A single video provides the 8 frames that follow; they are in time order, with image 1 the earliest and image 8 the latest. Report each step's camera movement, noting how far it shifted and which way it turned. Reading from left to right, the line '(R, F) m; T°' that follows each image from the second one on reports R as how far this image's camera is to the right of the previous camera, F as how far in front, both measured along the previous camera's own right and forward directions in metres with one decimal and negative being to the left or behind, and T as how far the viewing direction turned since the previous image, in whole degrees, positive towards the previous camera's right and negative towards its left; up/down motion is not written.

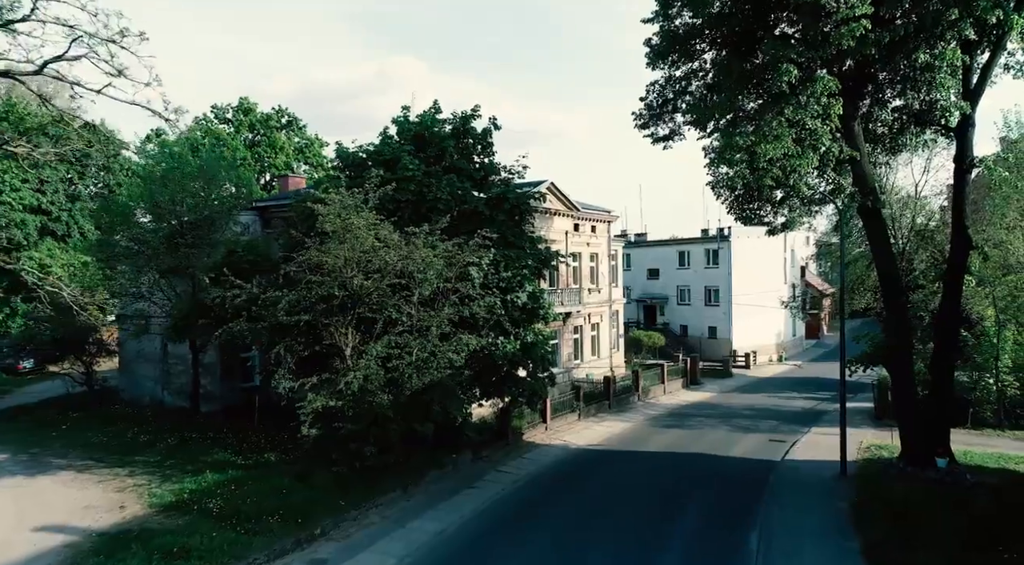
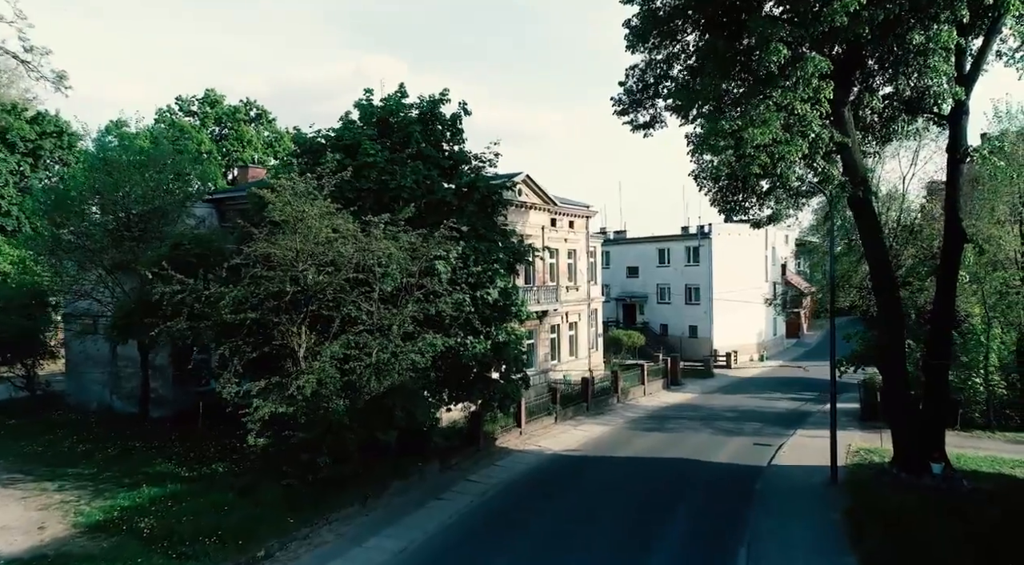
(+0.2, +1.2) m; +2°
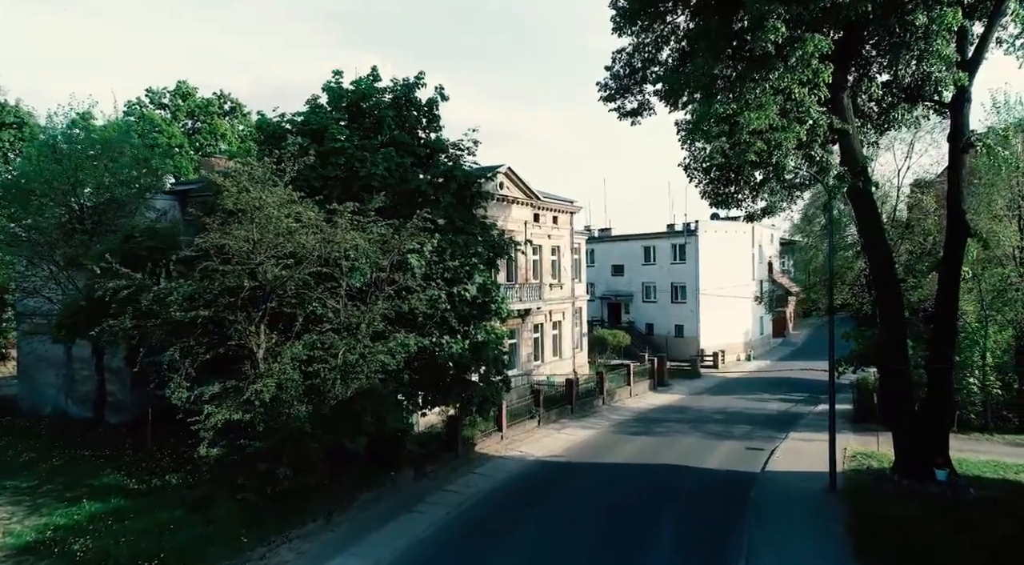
(+0.1, +1.1) m; +1°
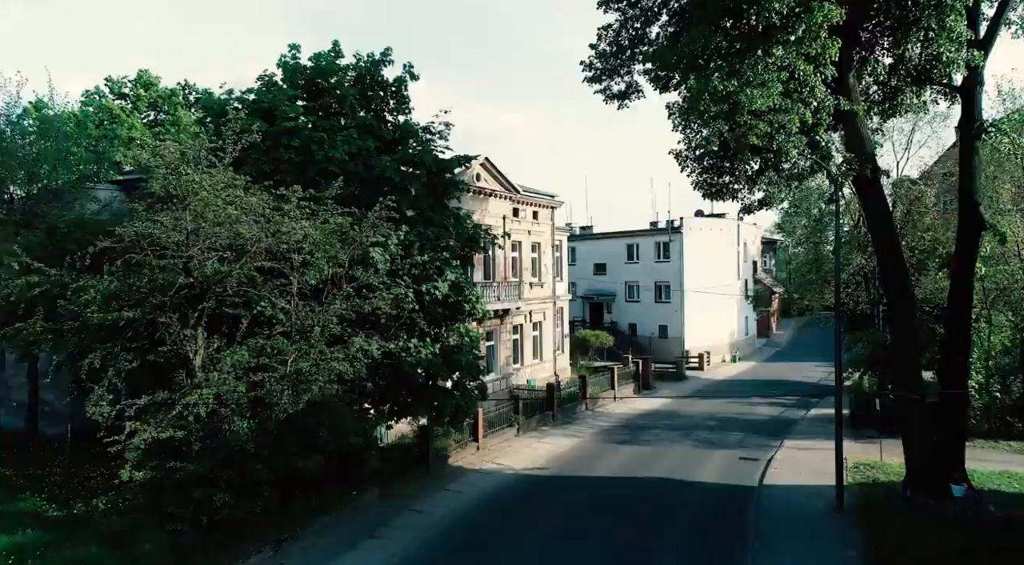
(+0.1, +1.6) m; +1°
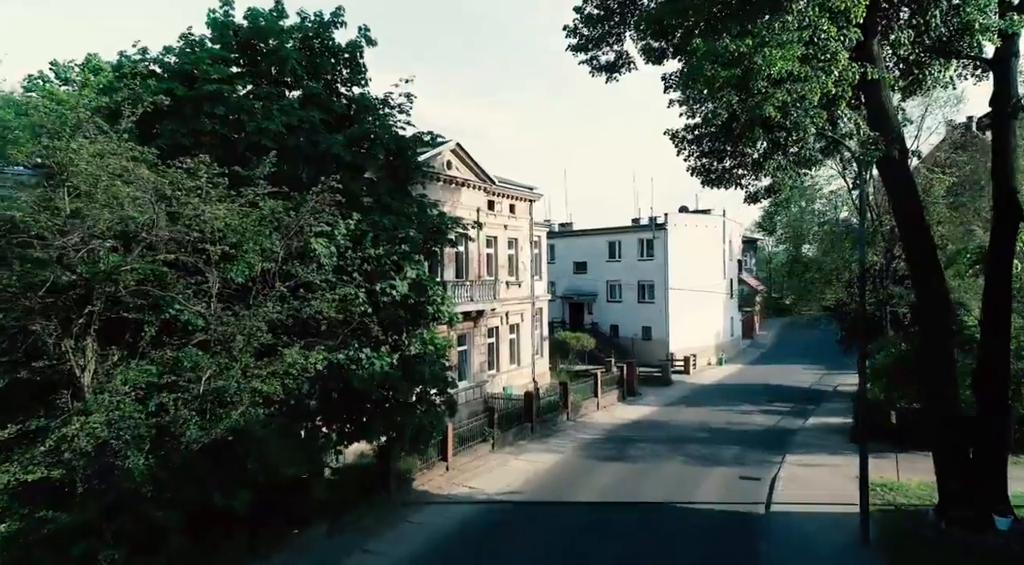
(+0.1, +2.2) m; +2°
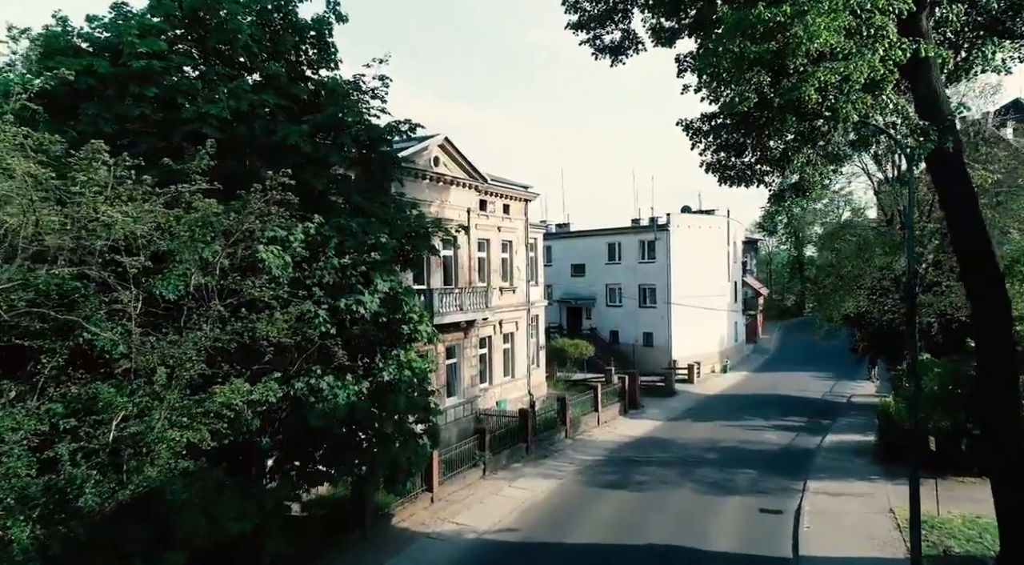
(+0.1, +1.8) m; 0°
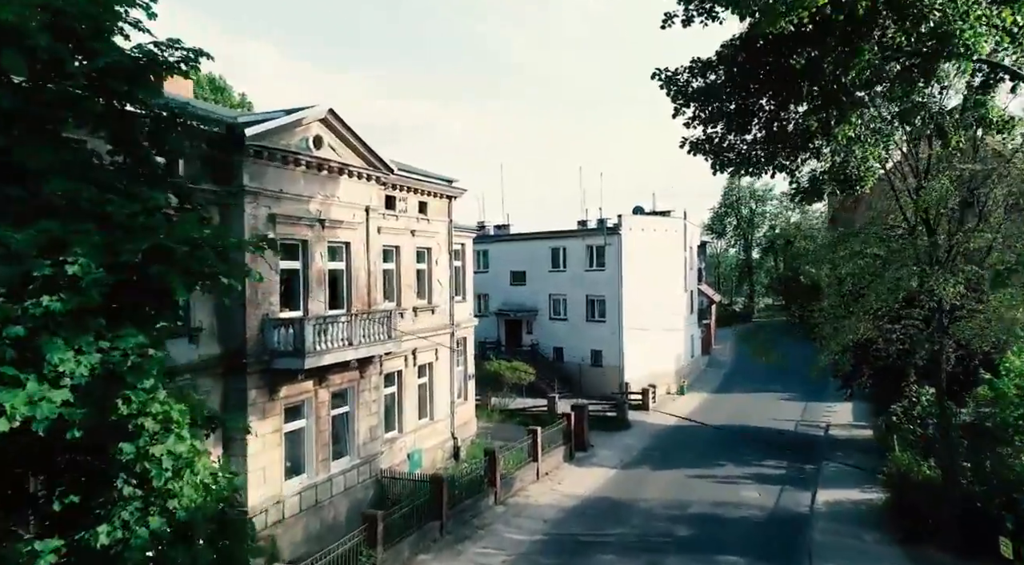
(+0.7, +5.0) m; +4°
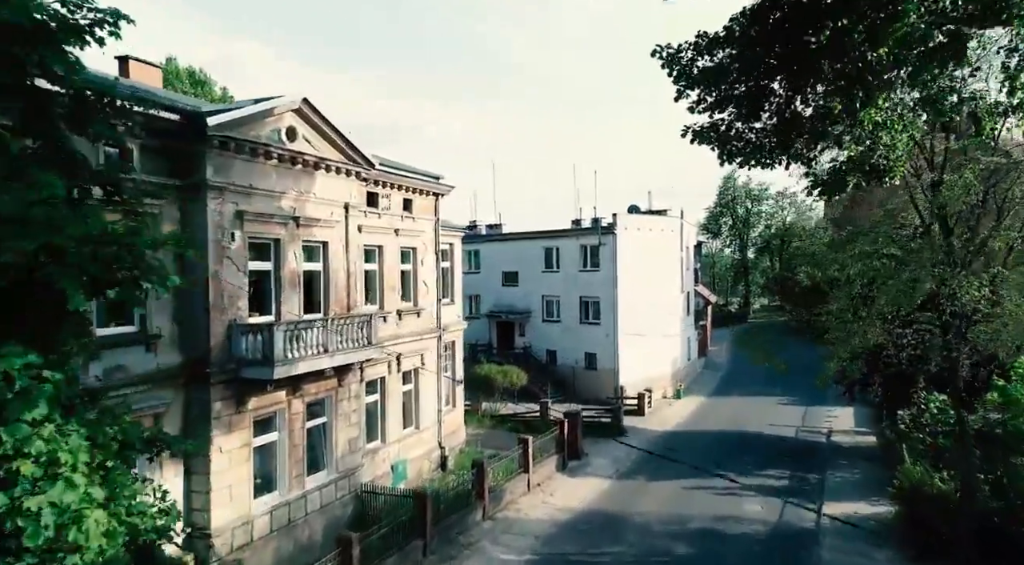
(+0.1, +1.0) m; 0°
